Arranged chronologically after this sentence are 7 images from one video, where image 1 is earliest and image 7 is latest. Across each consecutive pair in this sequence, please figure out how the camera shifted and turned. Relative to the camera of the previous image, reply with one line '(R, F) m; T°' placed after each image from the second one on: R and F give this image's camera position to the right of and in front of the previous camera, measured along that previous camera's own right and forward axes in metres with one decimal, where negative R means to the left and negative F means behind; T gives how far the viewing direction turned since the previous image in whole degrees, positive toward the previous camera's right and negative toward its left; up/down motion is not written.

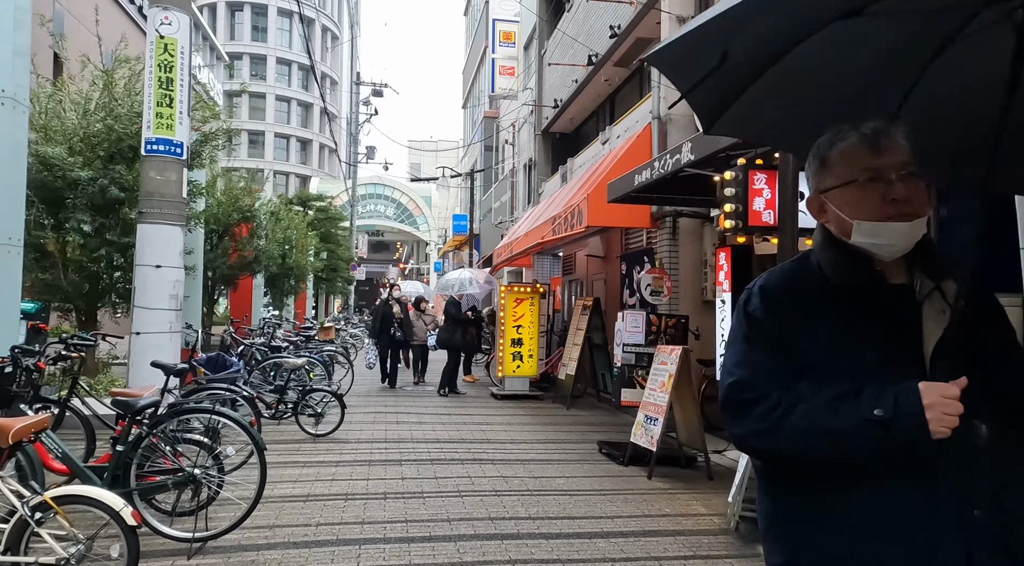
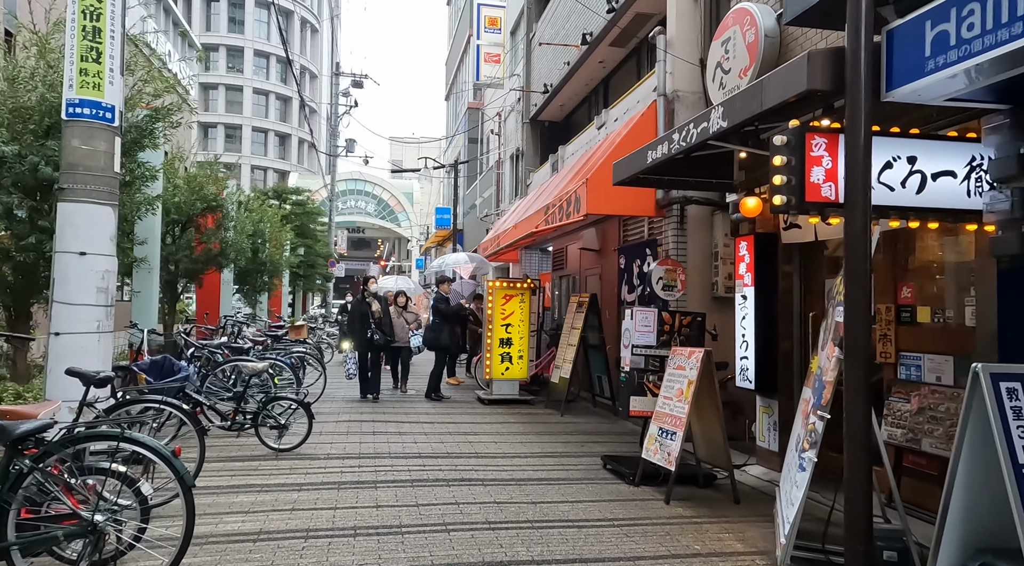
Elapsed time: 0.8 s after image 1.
(-0.1, +1.0) m; +1°
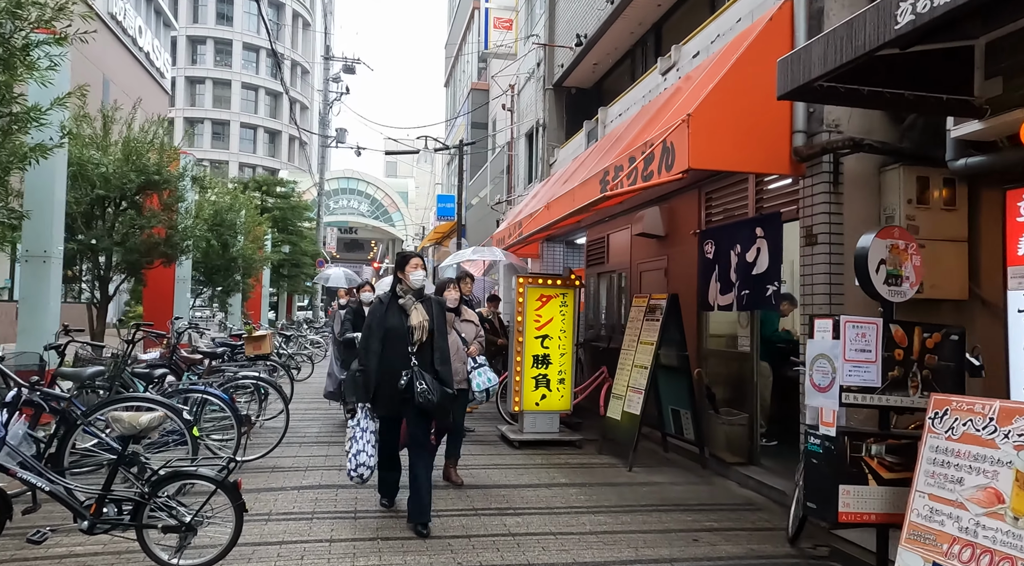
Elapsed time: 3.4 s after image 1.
(-0.5, +3.1) m; 0°
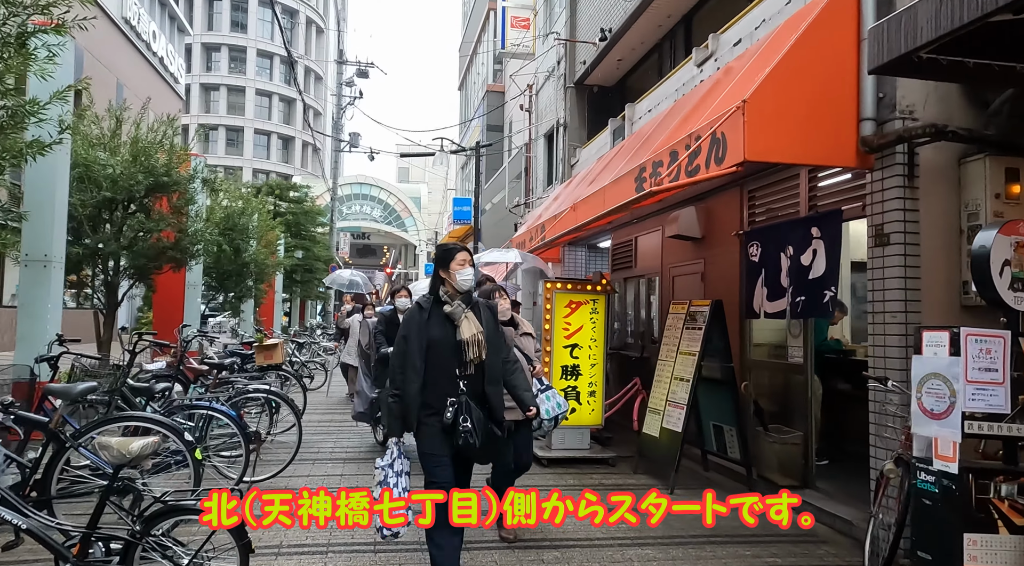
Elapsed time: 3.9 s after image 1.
(-0.2, +0.6) m; -1°
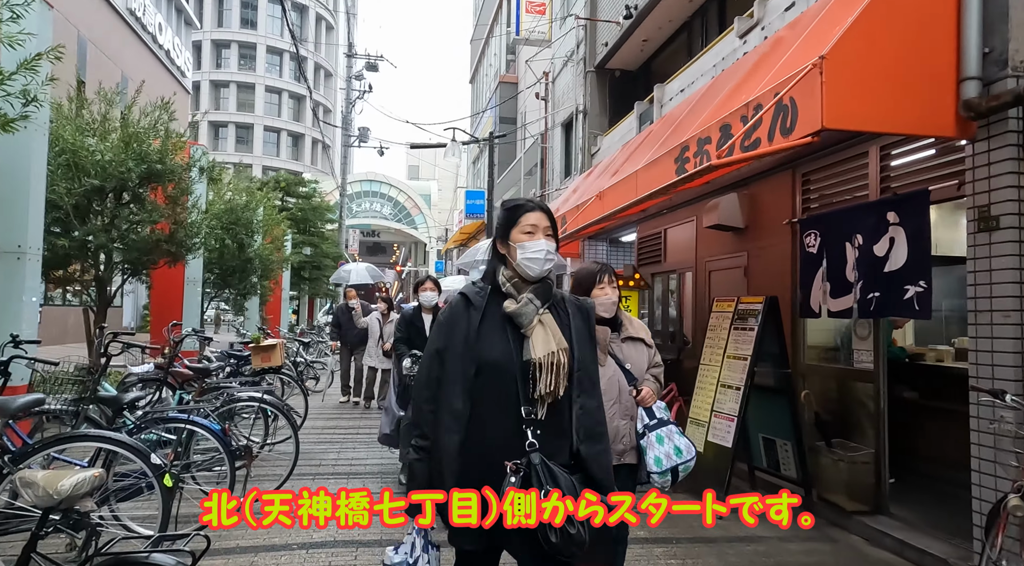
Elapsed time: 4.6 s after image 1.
(-0.1, +0.8) m; -1°
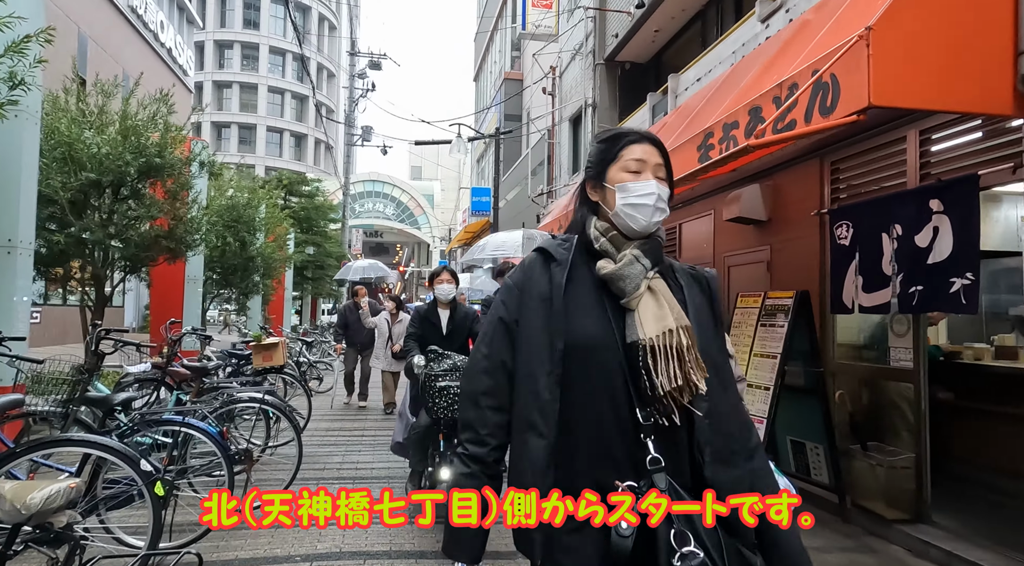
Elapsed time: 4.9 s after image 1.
(-0.1, +0.3) m; 0°
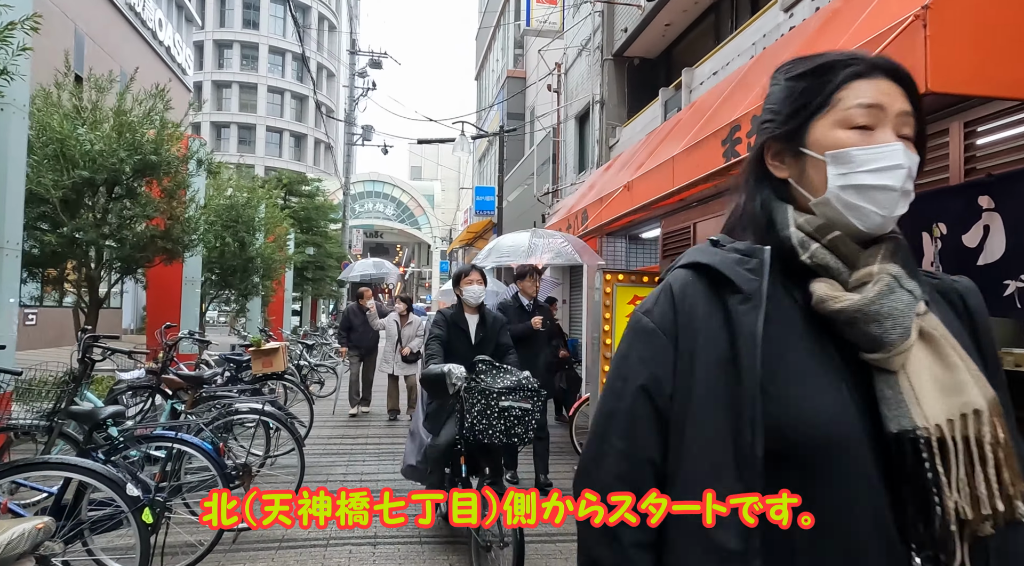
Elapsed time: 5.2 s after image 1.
(-0.1, +0.3) m; 0°
